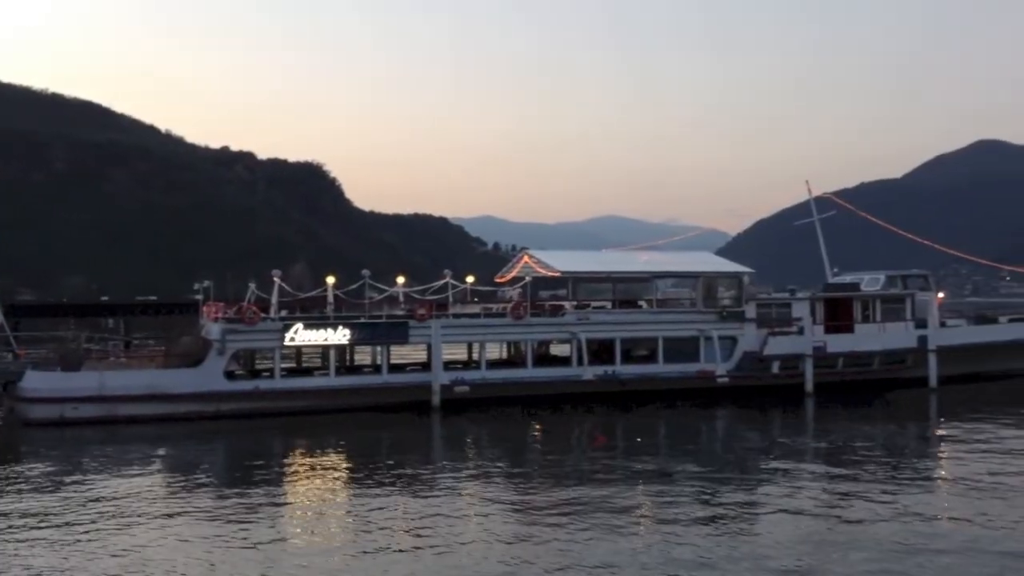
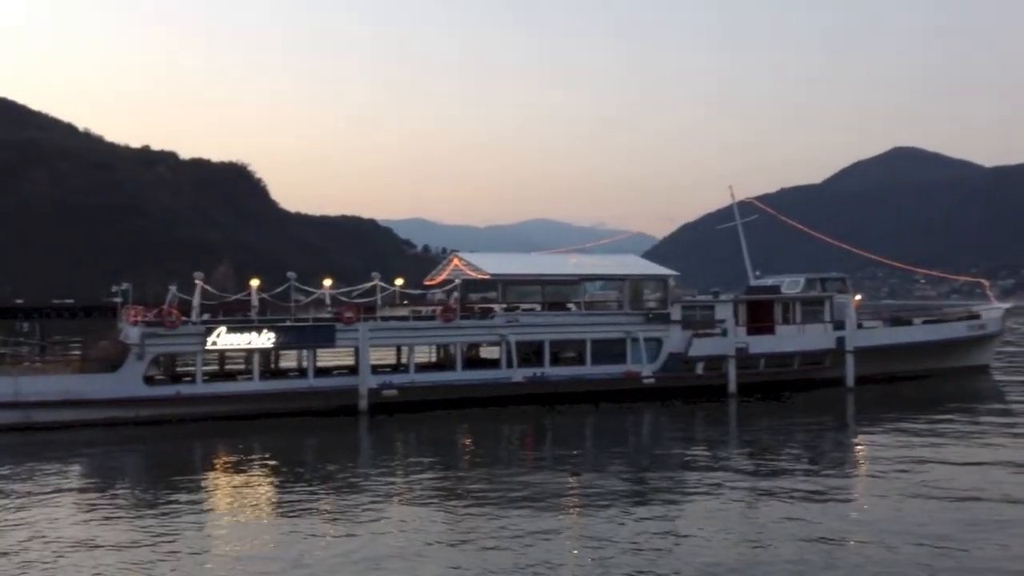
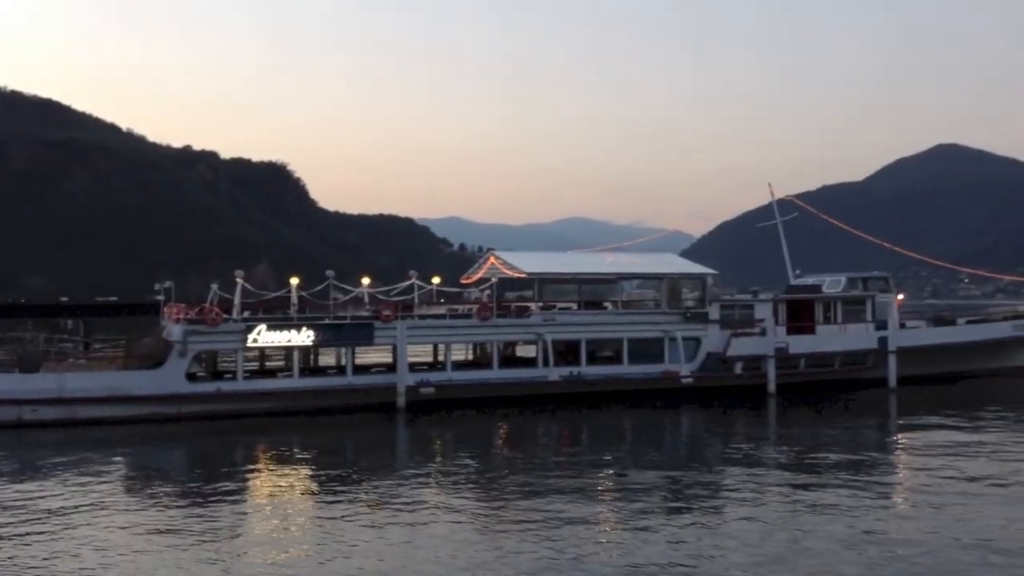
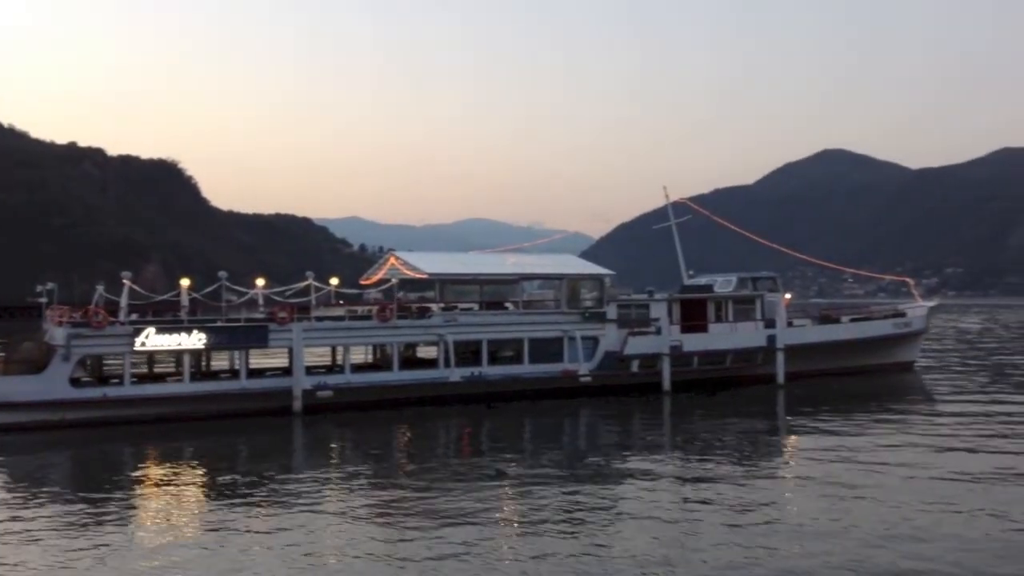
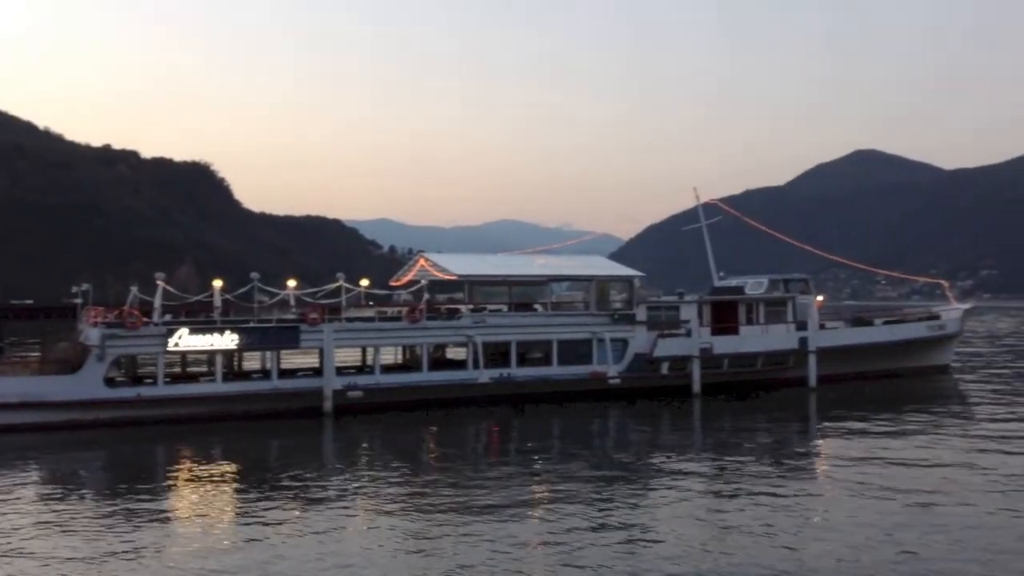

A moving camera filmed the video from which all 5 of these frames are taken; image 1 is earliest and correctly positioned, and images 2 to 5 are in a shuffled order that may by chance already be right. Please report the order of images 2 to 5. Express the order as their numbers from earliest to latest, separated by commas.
3, 2, 5, 4
